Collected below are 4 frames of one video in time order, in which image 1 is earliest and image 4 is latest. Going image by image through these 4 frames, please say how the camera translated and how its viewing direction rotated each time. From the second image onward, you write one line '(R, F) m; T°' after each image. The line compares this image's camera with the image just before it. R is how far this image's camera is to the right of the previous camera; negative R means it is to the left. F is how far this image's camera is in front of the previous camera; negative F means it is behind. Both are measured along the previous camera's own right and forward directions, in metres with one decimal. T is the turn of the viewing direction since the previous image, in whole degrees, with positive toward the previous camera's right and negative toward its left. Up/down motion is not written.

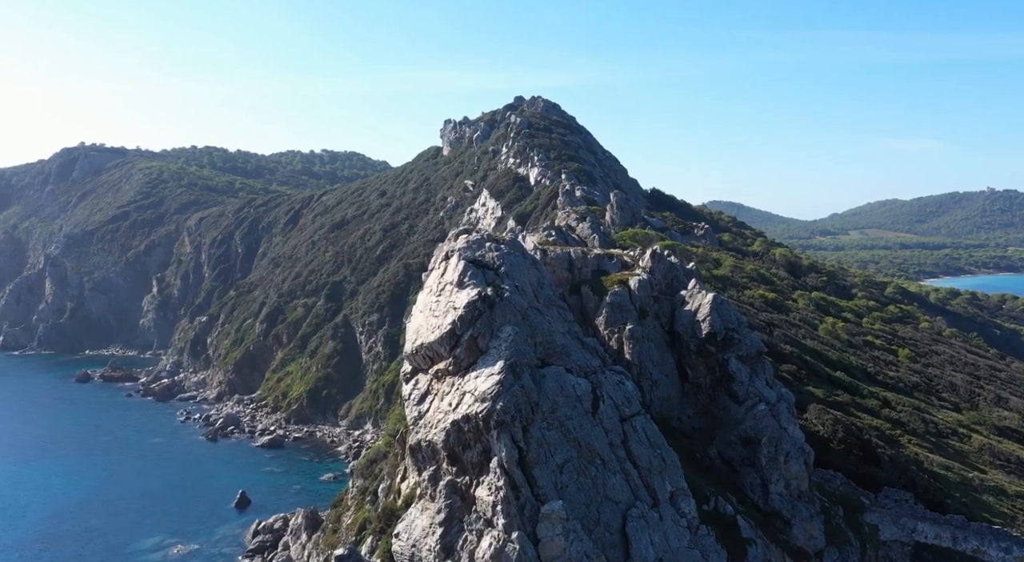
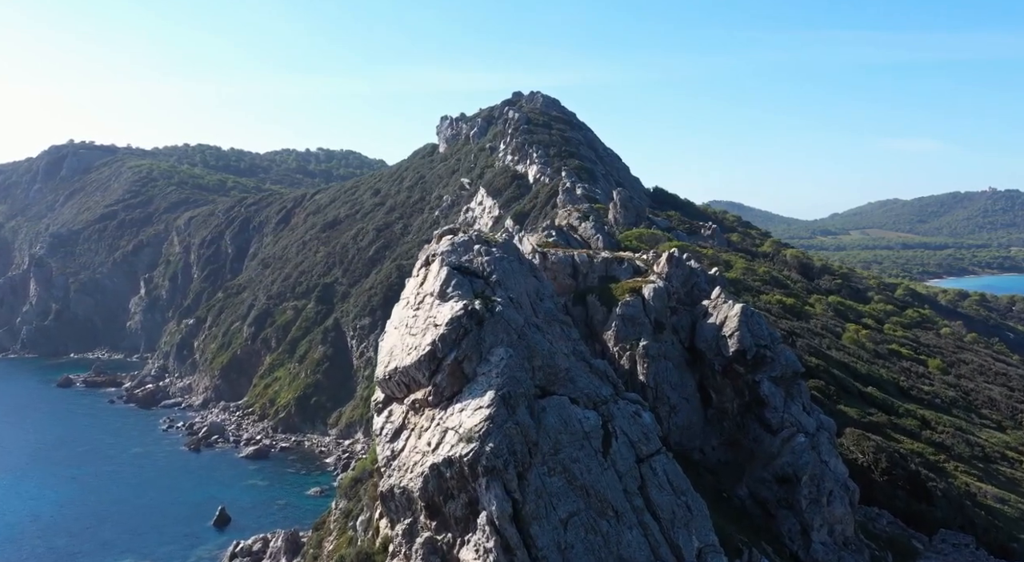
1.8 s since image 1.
(+0.2, +6.4) m; 0°
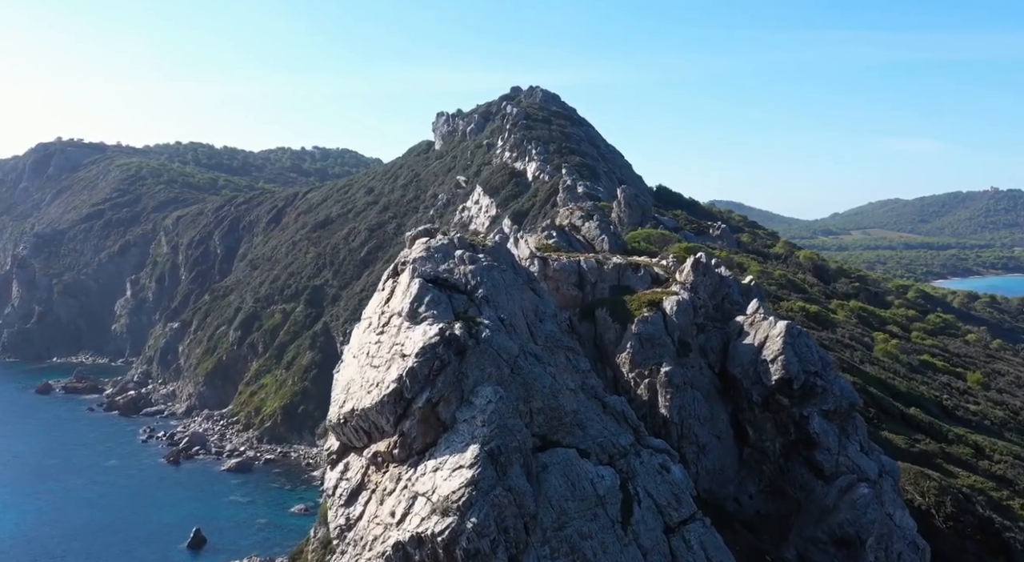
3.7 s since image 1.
(+0.2, +6.9) m; 0°
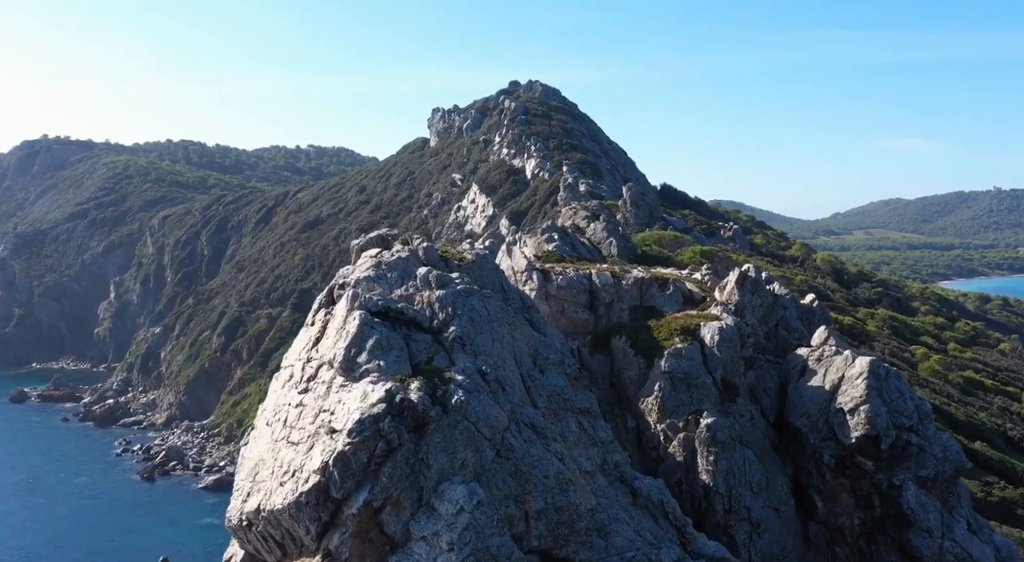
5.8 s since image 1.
(+0.2, +7.8) m; 0°
